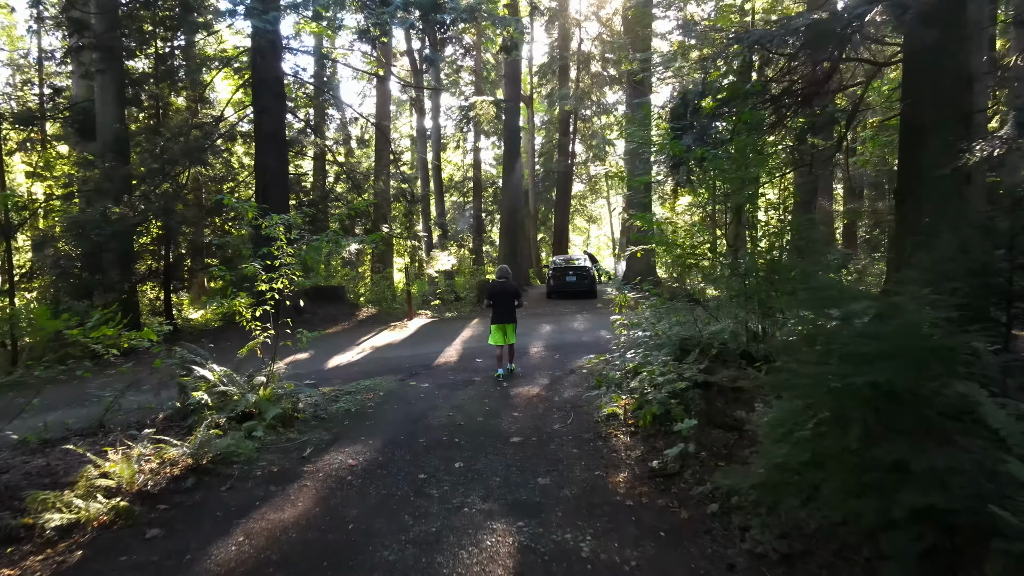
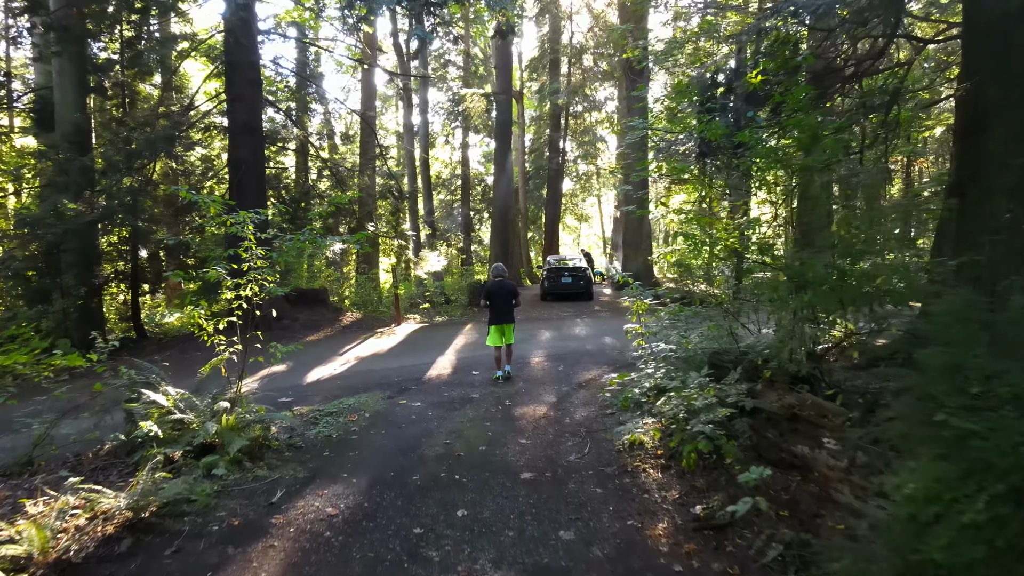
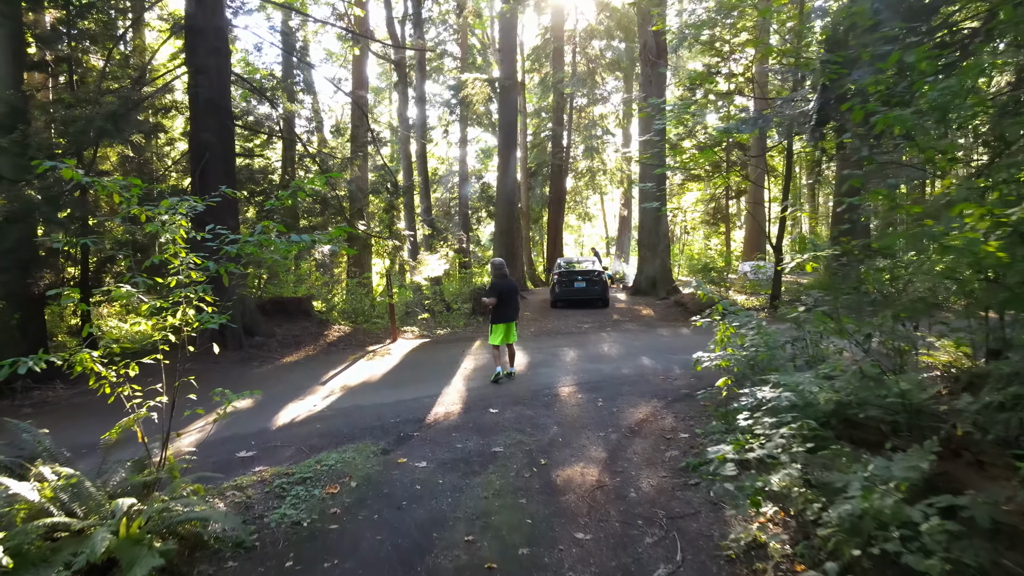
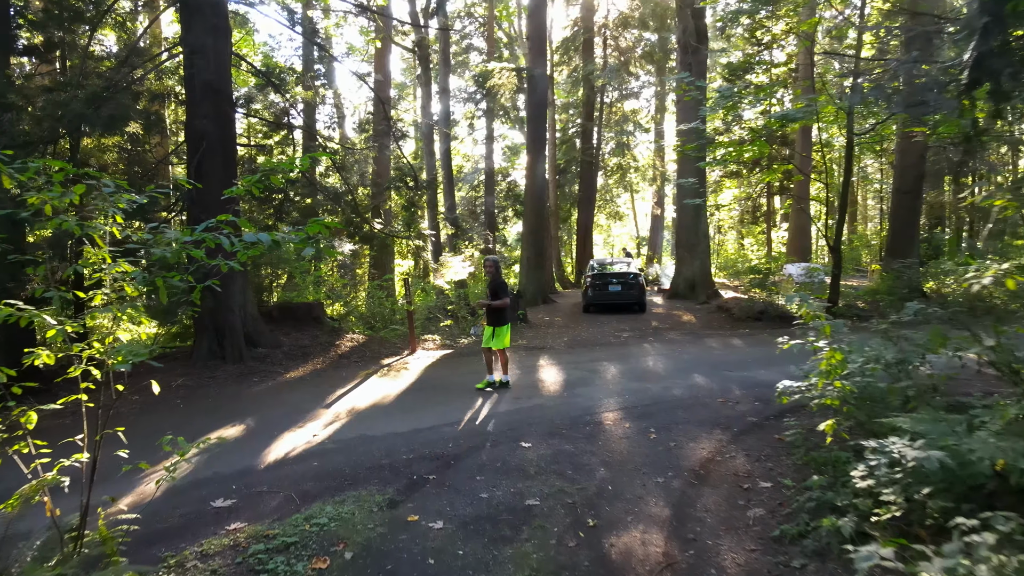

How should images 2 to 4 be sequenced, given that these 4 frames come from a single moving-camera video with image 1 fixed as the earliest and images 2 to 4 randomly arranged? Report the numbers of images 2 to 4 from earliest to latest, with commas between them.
2, 3, 4
